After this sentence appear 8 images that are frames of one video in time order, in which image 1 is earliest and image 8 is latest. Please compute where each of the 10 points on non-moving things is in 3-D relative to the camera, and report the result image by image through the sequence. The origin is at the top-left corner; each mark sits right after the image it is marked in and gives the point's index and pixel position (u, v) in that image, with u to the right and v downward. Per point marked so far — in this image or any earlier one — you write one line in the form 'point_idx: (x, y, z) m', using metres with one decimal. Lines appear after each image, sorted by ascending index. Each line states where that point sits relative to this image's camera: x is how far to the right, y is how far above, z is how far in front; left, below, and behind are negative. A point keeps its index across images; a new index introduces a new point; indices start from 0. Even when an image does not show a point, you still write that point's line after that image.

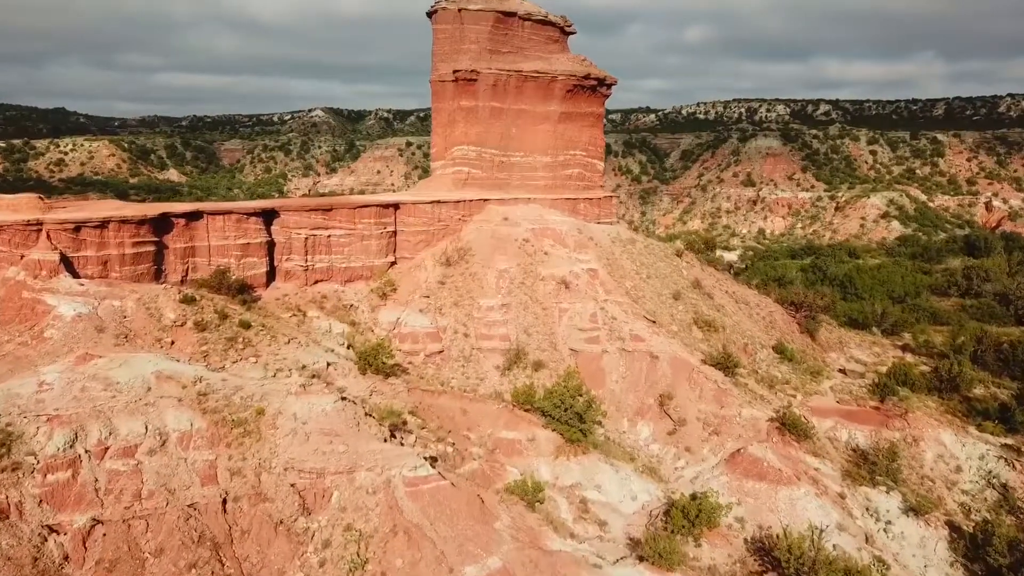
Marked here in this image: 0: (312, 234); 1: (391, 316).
0: (-4.7, +1.3, +19.3) m
1: (-2.8, -0.7, +19.0) m
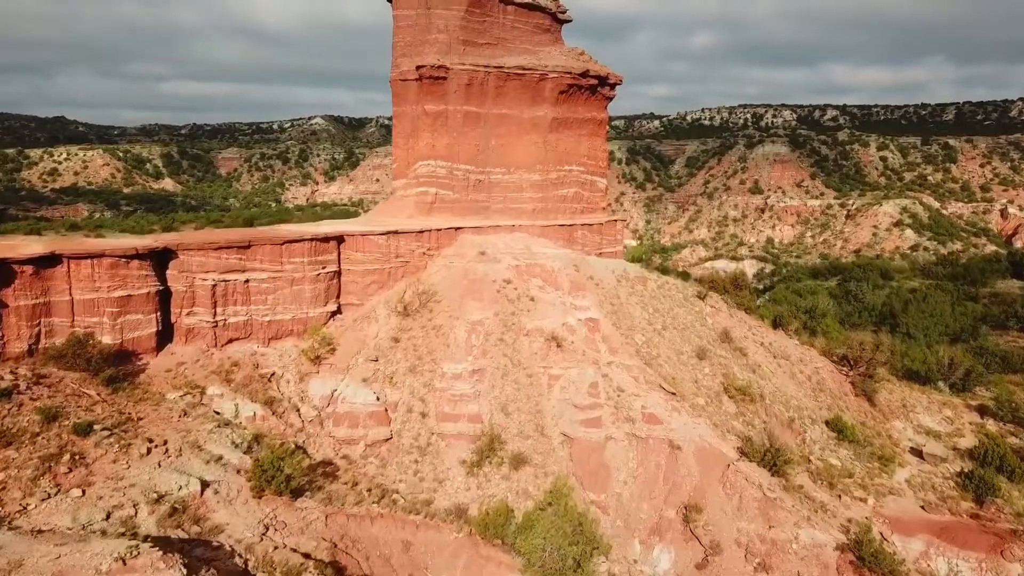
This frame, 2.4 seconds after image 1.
0: (-5.2, +0.2, +14.7) m
1: (-3.3, -1.8, +14.4) m
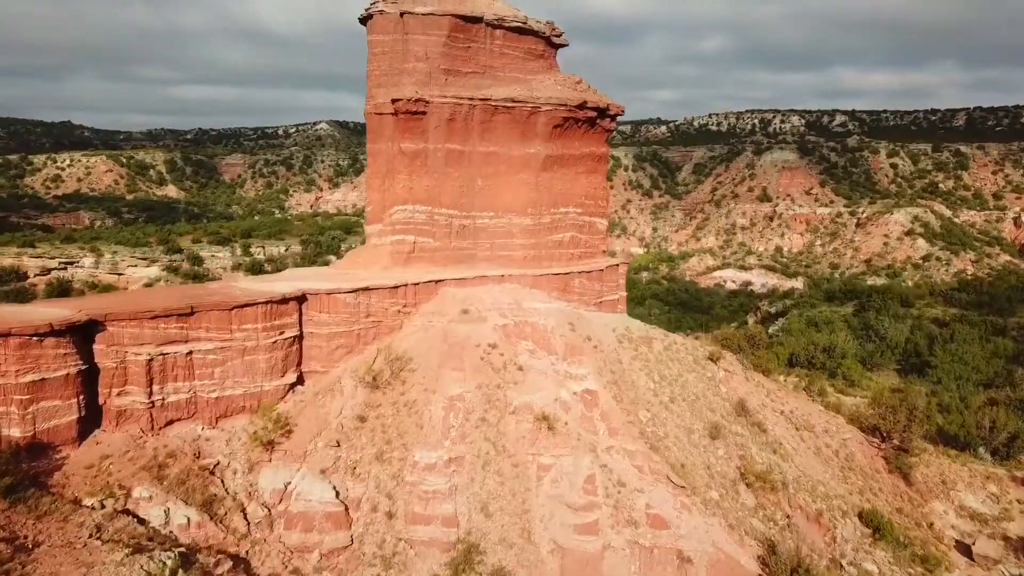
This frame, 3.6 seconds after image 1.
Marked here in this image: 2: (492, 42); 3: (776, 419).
0: (-5.4, -1.0, +12.7) m
1: (-3.6, -2.9, +12.4) m
2: (-0.4, +5.0, +16.6) m
3: (+5.0, -2.5, +15.5) m
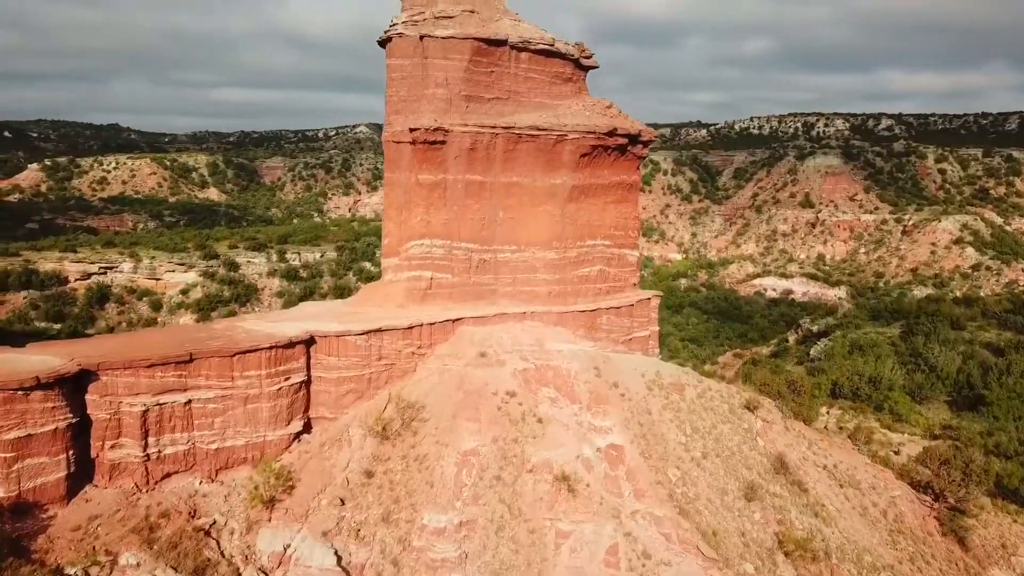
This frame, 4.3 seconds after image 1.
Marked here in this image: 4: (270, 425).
0: (-5.2, -1.7, +12.0) m
1: (-3.3, -3.6, +11.6) m
2: (+0.1, +4.2, +15.6) m
3: (+5.3, -3.2, +14.3) m
4: (-3.8, -2.2, +13.0) m
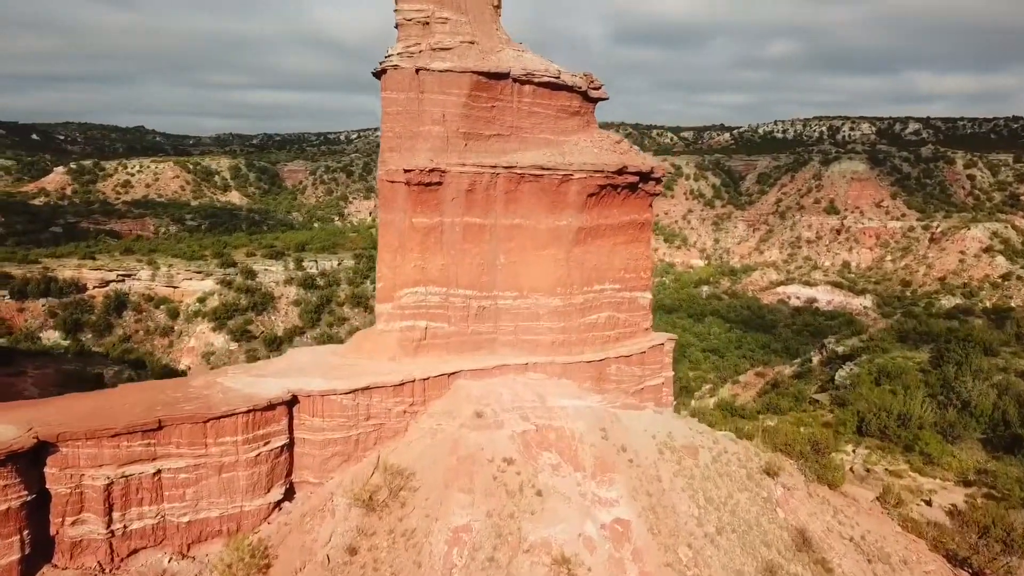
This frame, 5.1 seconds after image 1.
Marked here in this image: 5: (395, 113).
0: (-5.3, -2.5, +11.0) m
1: (-3.4, -4.5, +10.6) m
2: (+0.1, +3.3, +14.6) m
3: (+5.3, -4.2, +13.1) m
4: (-3.9, -3.0, +12.0) m
5: (-2.1, +3.1, +14.5) m
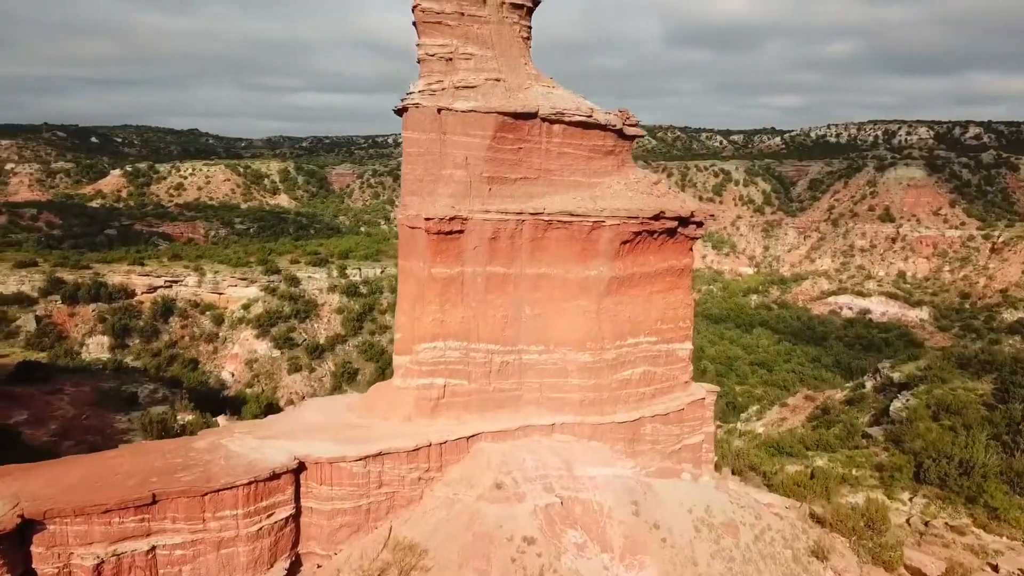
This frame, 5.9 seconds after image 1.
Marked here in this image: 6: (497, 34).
0: (-5.1, -3.3, +10.3) m
1: (-3.3, -5.3, +9.8) m
2: (+0.6, +2.4, +13.6) m
3: (+5.6, -5.1, +11.8) m
4: (-3.6, -3.9, +11.2) m
5: (-1.6, +2.2, +13.6) m
6: (-0.2, +4.3, +13.7) m
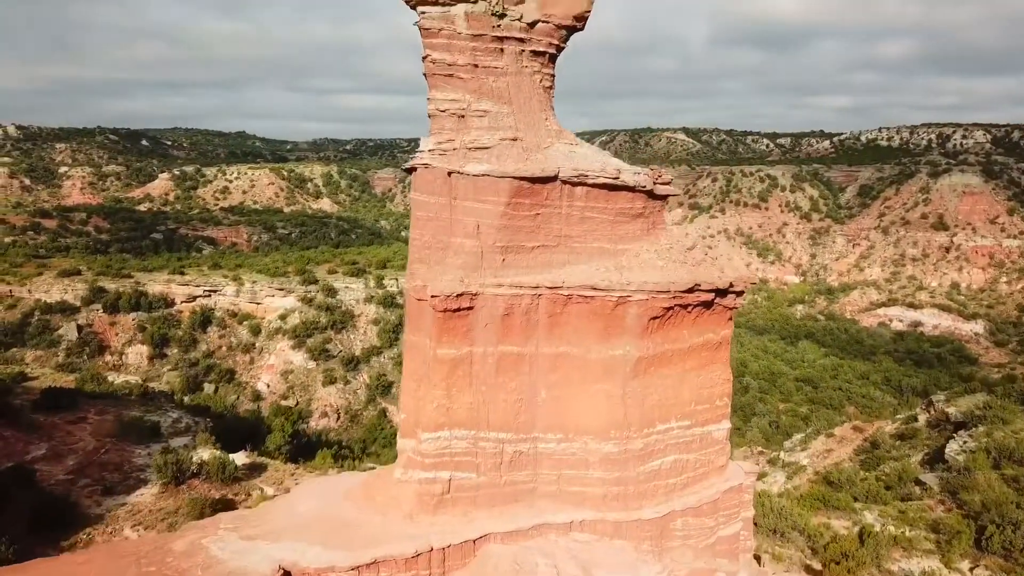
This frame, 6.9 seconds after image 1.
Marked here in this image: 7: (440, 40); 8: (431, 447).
0: (-5.0, -4.5, +9.3) m
1: (-3.3, -6.5, +8.6) m
2: (+0.8, +1.2, +12.2) m
3: (+5.7, -6.4, +10.2) m
4: (-3.5, -5.0, +10.1) m
5: (-1.3, +1.0, +12.3) m
6: (0.0, +3.1, +12.4) m
7: (-1.0, +3.6, +12.0) m
8: (-1.1, -2.3, +12.2) m
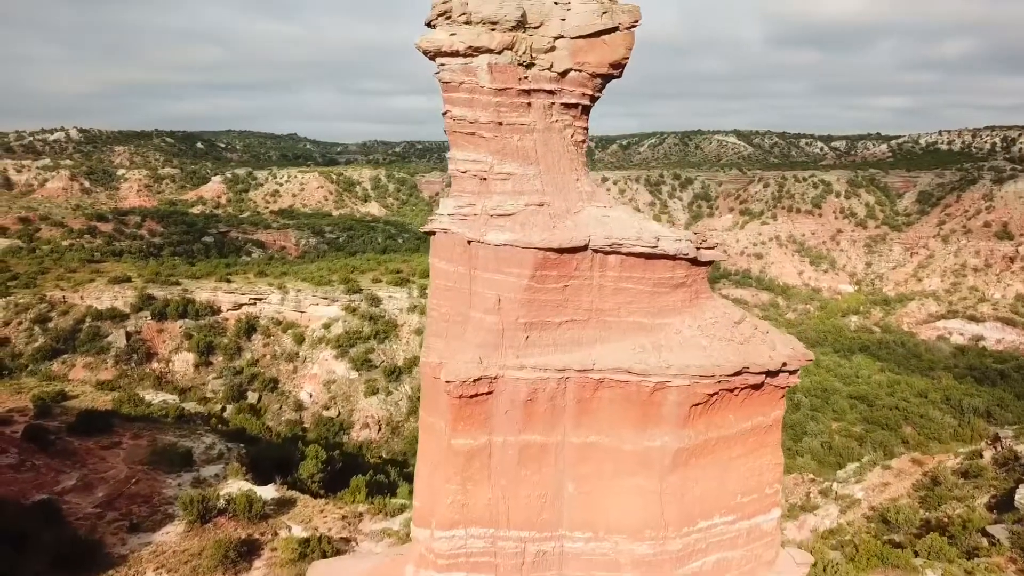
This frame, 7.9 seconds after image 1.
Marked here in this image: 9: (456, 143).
0: (-4.9, -5.5, +8.4) m
1: (-3.2, -7.5, +7.7) m
2: (+1.2, +0.1, +11.0) m
3: (+5.8, -7.5, +8.7) m
4: (-3.4, -6.1, +9.1) m
5: (-1.0, -0.1, +11.2) m
6: (+0.4, +2.0, +11.2) m
7: (-0.7, +2.6, +10.9) m
8: (-0.8, -3.4, +11.1) m
9: (-0.8, +2.0, +11.2) m
